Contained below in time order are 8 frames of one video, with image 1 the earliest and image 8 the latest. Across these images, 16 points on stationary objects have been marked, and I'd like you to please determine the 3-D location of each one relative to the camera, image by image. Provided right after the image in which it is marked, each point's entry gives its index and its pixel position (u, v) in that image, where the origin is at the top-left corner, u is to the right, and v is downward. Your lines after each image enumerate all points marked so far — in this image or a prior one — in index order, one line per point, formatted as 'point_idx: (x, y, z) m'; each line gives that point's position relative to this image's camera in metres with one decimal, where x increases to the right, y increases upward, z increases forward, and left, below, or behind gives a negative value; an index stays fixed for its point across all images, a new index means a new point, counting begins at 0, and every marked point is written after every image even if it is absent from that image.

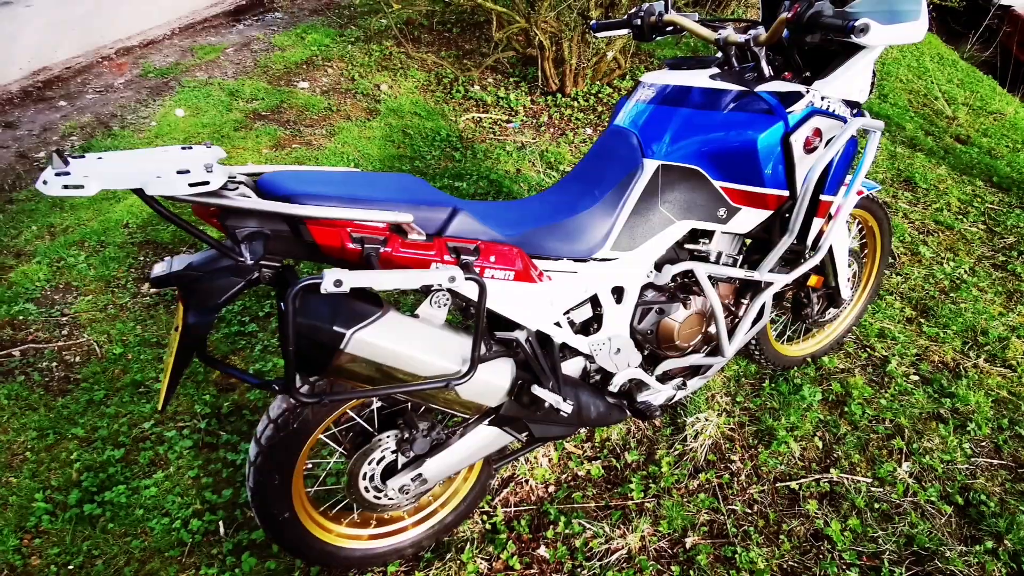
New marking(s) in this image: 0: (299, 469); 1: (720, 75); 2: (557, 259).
0: (-0.7, -0.6, +1.9) m
1: (+0.7, +0.7, +1.9) m
2: (+0.1, +0.1, +1.8) m
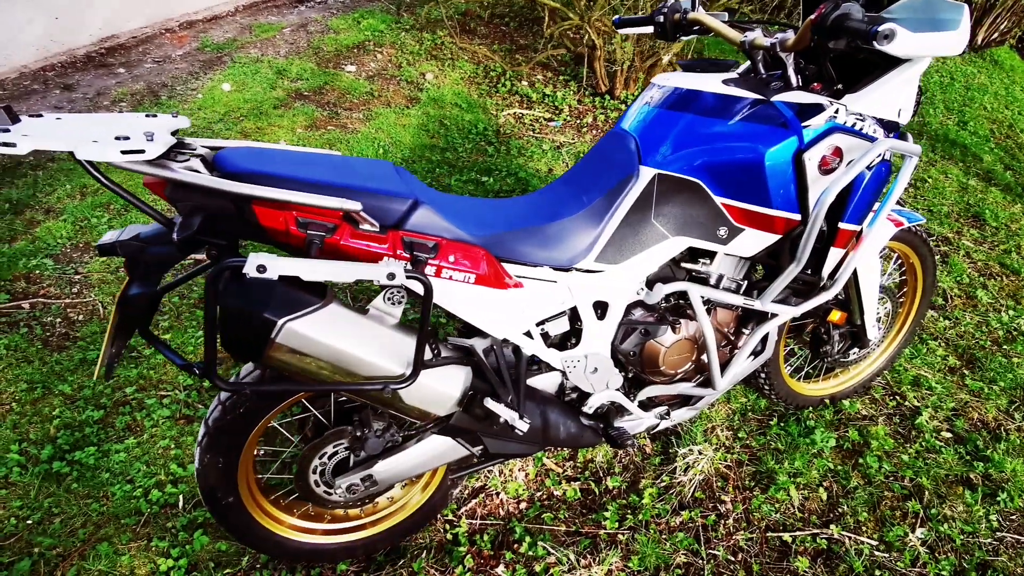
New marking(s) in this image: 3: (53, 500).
0: (-0.9, -0.5, +1.8) m
1: (+0.7, +0.7, +1.8) m
2: (+0.1, +0.1, +1.7) m
3: (-1.7, -0.8, +2.1) m
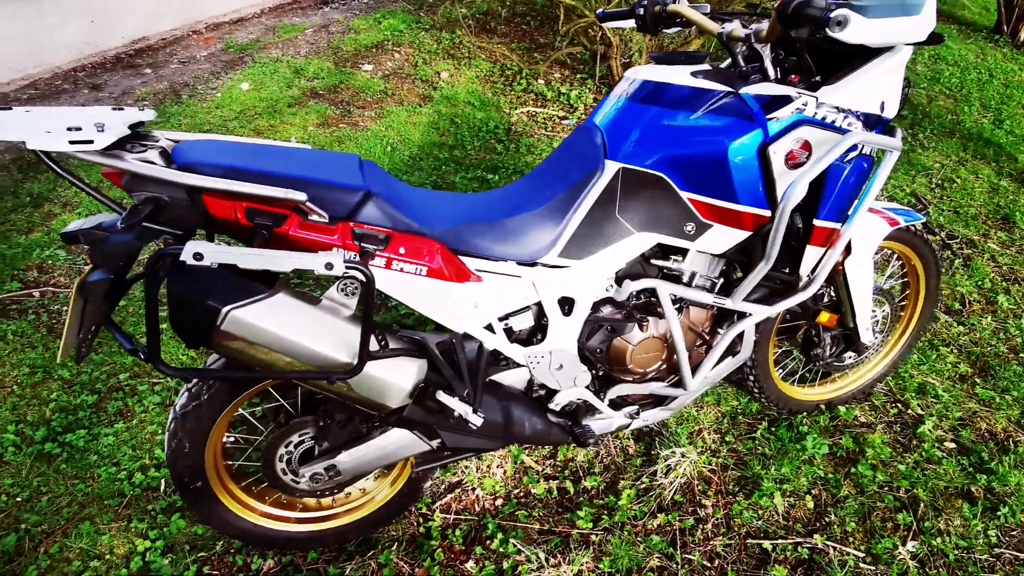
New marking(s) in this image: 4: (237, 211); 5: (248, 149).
0: (-1.0, -0.5, +1.9) m
1: (+0.6, +0.7, +1.7) m
2: (-0.1, +0.1, +1.7) m
3: (-1.8, -0.7, +2.2) m
4: (-0.7, +0.2, +1.4) m
5: (-0.7, +0.4, +1.6) m
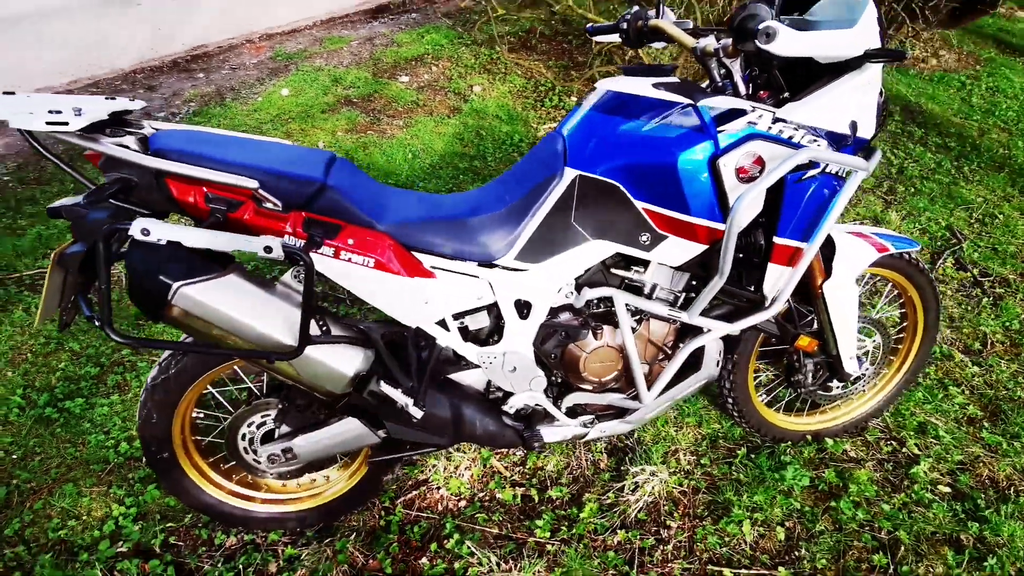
0: (-1.1, -0.4, +2.0) m
1: (+0.5, +0.6, +1.7) m
2: (-0.2, +0.1, +1.8) m
3: (-2.0, -0.6, +2.4) m
4: (-0.9, +0.3, +1.6) m
5: (-0.9, +0.4, +1.7) m
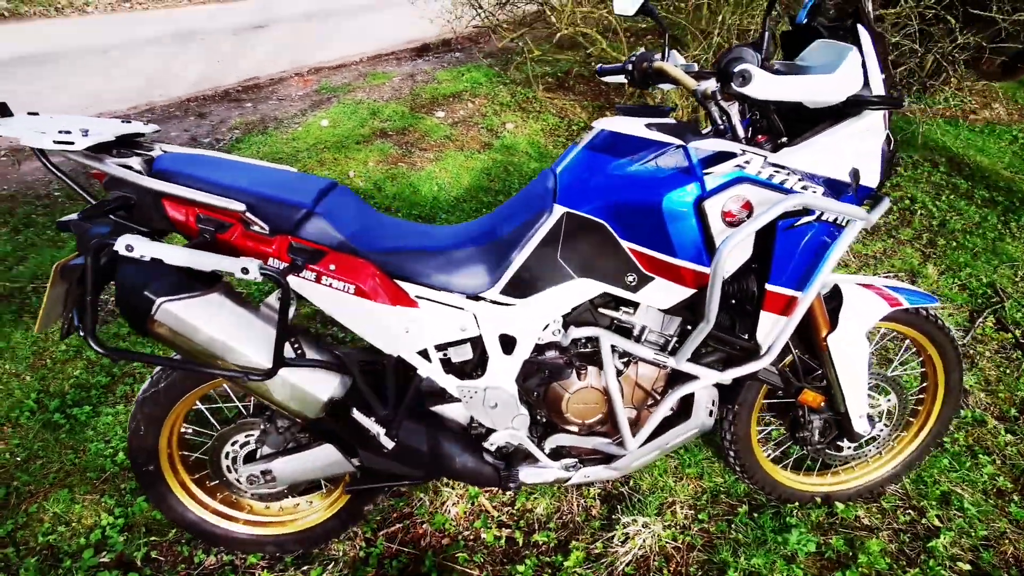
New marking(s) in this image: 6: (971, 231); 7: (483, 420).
0: (-1.2, -0.5, +2.0) m
1: (+0.5, +0.5, +1.7) m
2: (-0.3, 0.0, +1.8) m
3: (-2.0, -0.7, +2.4) m
4: (-0.9, +0.2, +1.6) m
5: (-0.9, +0.4, +1.7) m
6: (+3.7, +0.5, +4.6) m
7: (-0.1, -0.4, +1.9) m
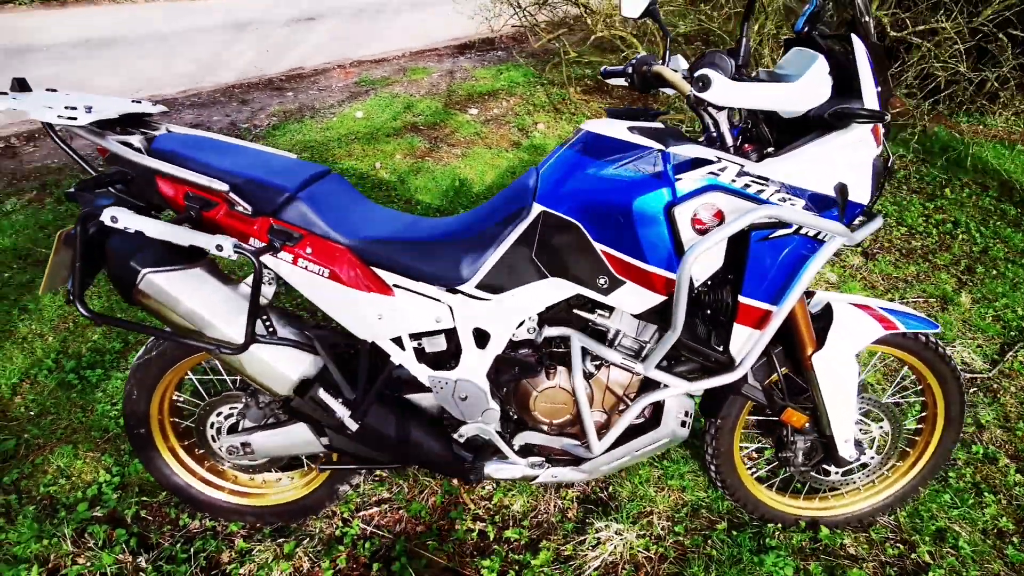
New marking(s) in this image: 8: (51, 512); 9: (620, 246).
0: (-1.3, -0.4, +2.1) m
1: (+0.4, +0.5, +1.7) m
2: (-0.3, 0.0, +1.8) m
3: (-2.1, -0.5, +2.6) m
4: (-1.0, +0.3, +1.7) m
5: (-1.0, +0.5, +1.8) m
6: (+3.8, +0.2, +4.3) m
7: (-0.2, -0.4, +1.9) m
8: (-1.8, -0.9, +2.2) m
9: (+0.3, +0.1, +1.7) m
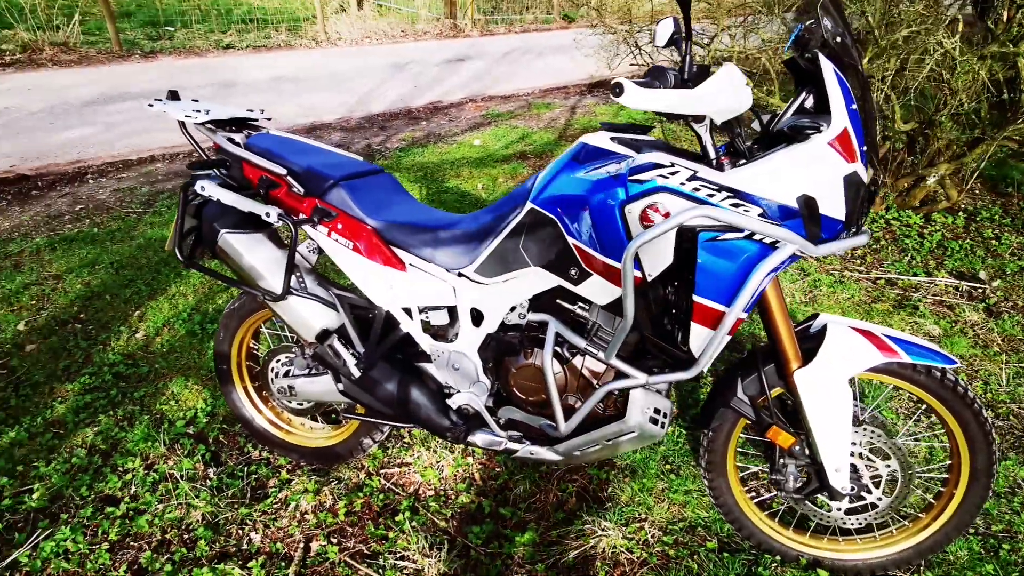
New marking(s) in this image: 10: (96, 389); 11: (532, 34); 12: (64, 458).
0: (-1.3, -0.2, +2.7) m
1: (+0.4, +0.5, +1.9) m
2: (-0.4, +0.1, +2.1) m
3: (-1.9, -0.3, +3.3) m
4: (-1.0, +0.4, +2.2) m
5: (-0.9, +0.6, +2.3) m
6: (+4.2, -0.3, +3.6) m
7: (-0.2, -0.3, +2.2) m
8: (-1.8, -0.7, +2.9) m
9: (+0.3, +0.2, +1.8) m
10: (-2.2, -0.5, +3.0) m
11: (+0.4, +5.2, +11.7) m
12: (-2.1, -0.8, +2.7) m
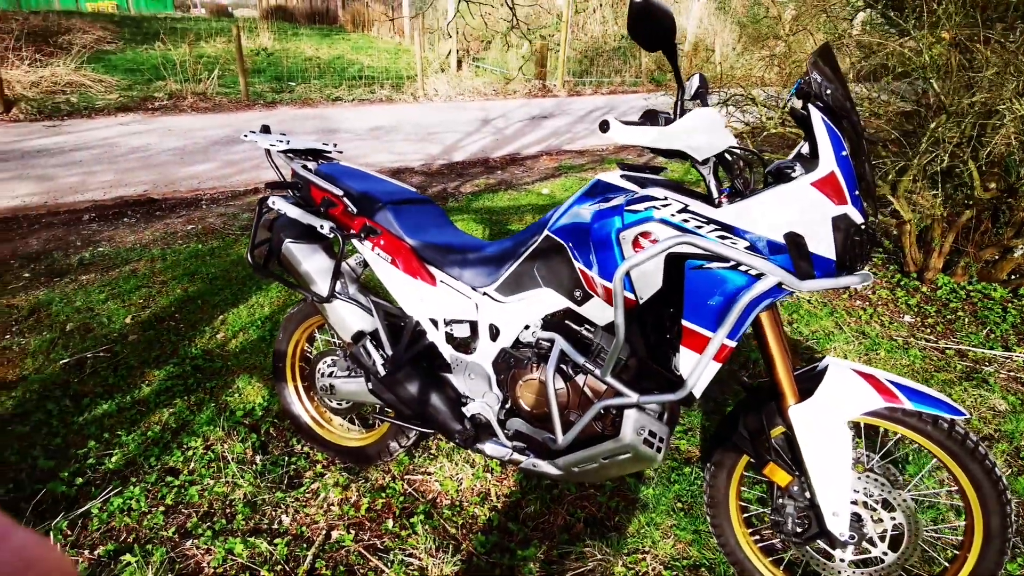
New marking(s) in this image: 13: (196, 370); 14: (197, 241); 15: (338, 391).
0: (-1.1, -0.3, +3.0) m
1: (+0.4, +0.4, +2.1) m
2: (-0.3, +0.1, +2.4) m
3: (-1.7, -0.4, +3.7) m
4: (-0.9, +0.4, +2.6) m
5: (-0.7, +0.5, +2.7) m
6: (+4.4, -0.8, +3.1) m
7: (-0.2, -0.4, +2.4) m
8: (-1.7, -0.7, +3.3) m
9: (+0.3, +0.1, +2.0) m
10: (-2.0, -0.5, +3.5) m
11: (+2.2, +4.1, +12.1) m
12: (-2.0, -0.8, +3.1) m
13: (-2.0, -0.5, +3.5) m
14: (-2.8, +0.4, +5.1) m
15: (-0.8, -0.5, +2.7) m
